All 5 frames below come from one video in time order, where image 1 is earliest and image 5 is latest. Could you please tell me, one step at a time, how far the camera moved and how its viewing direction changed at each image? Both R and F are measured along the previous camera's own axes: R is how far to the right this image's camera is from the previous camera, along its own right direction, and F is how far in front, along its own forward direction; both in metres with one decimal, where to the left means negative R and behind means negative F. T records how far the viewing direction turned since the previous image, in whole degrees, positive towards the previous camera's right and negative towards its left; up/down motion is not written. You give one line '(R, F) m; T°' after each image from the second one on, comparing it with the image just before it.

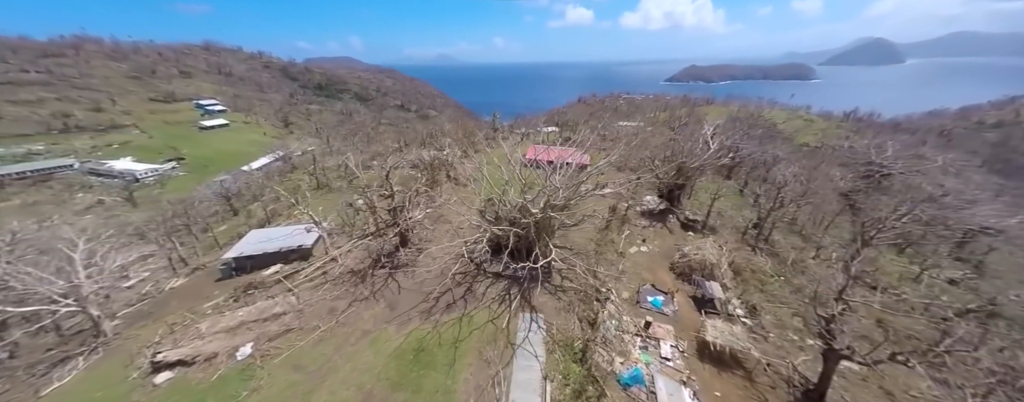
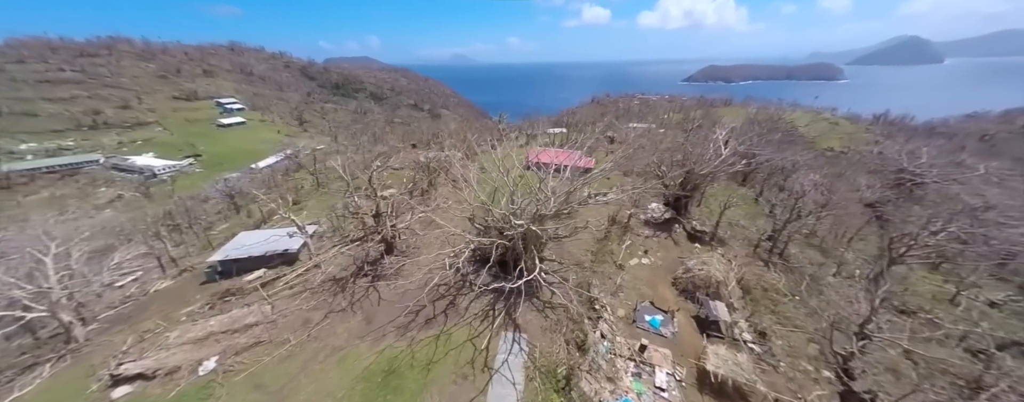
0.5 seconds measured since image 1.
(+0.7, +0.6) m; -2°
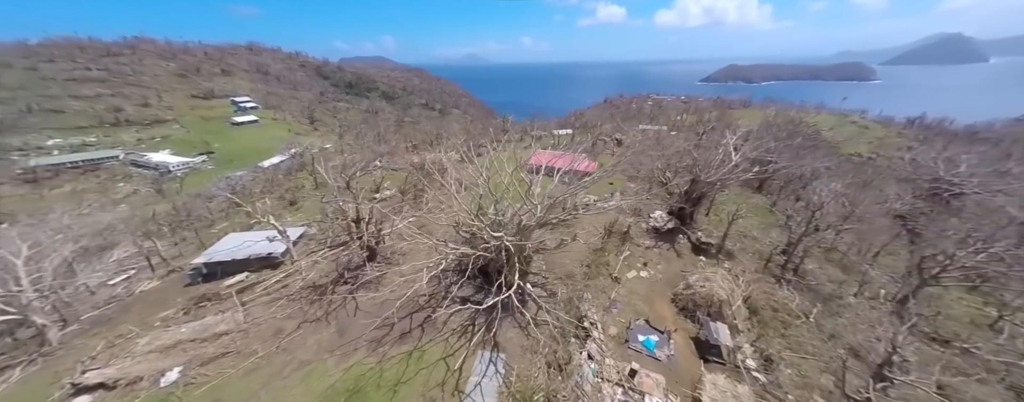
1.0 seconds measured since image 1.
(+0.8, +0.5) m; -2°
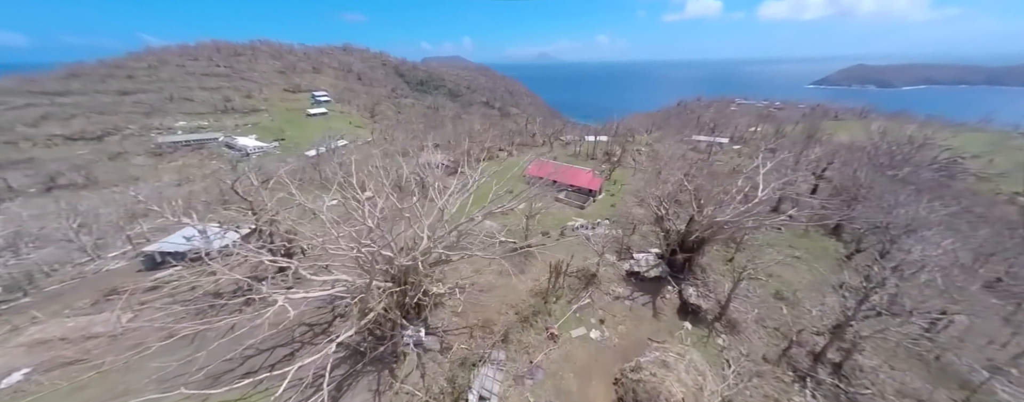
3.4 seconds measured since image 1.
(+4.0, +2.2) m; -11°
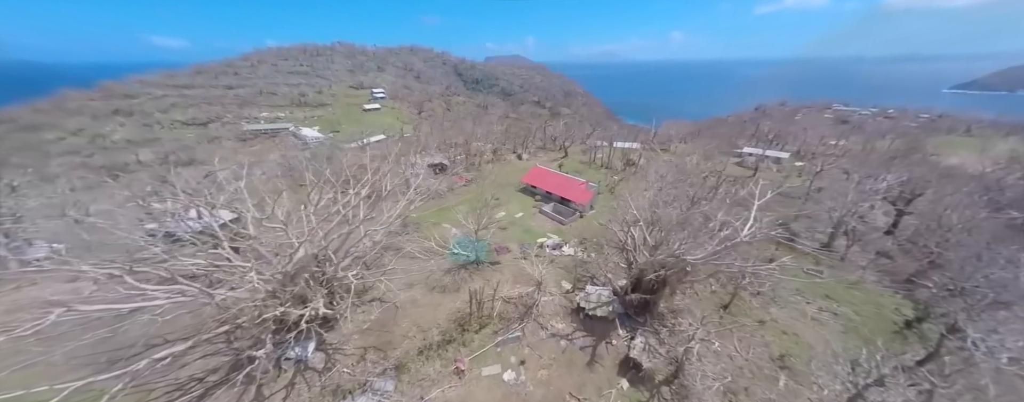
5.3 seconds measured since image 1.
(+3.6, +1.2) m; -10°
